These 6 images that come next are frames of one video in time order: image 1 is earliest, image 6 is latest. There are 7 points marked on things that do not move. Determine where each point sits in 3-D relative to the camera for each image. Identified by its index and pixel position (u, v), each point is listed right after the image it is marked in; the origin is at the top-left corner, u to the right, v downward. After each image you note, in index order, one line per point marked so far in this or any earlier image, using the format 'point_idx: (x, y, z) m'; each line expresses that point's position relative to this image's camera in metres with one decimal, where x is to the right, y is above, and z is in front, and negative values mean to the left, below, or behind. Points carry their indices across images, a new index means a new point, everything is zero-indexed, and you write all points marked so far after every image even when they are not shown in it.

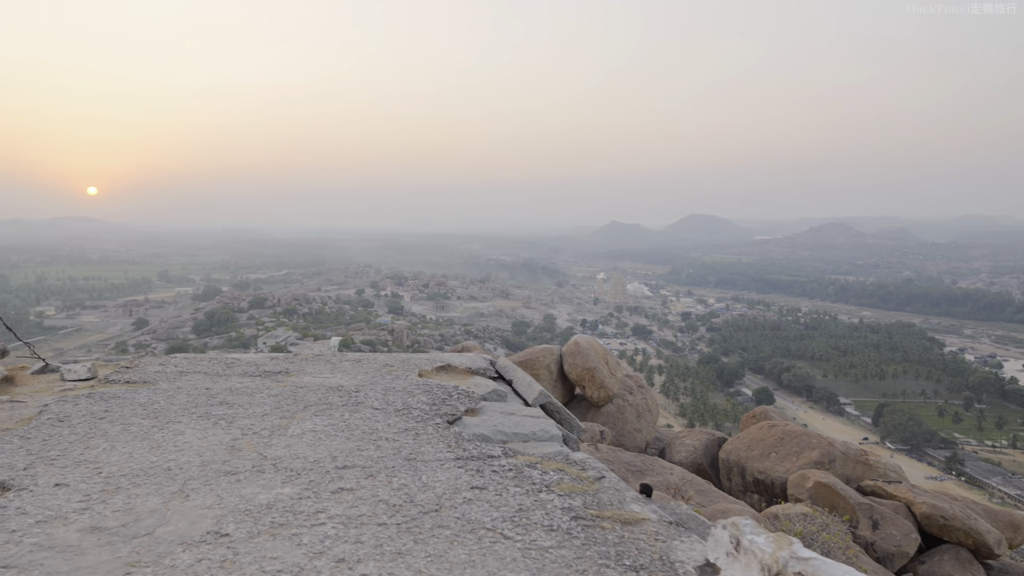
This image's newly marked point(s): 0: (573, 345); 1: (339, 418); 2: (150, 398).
0: (+1.1, -1.1, +10.8) m
1: (-1.8, -1.3, +5.3) m
2: (-3.9, -1.2, +5.4) m
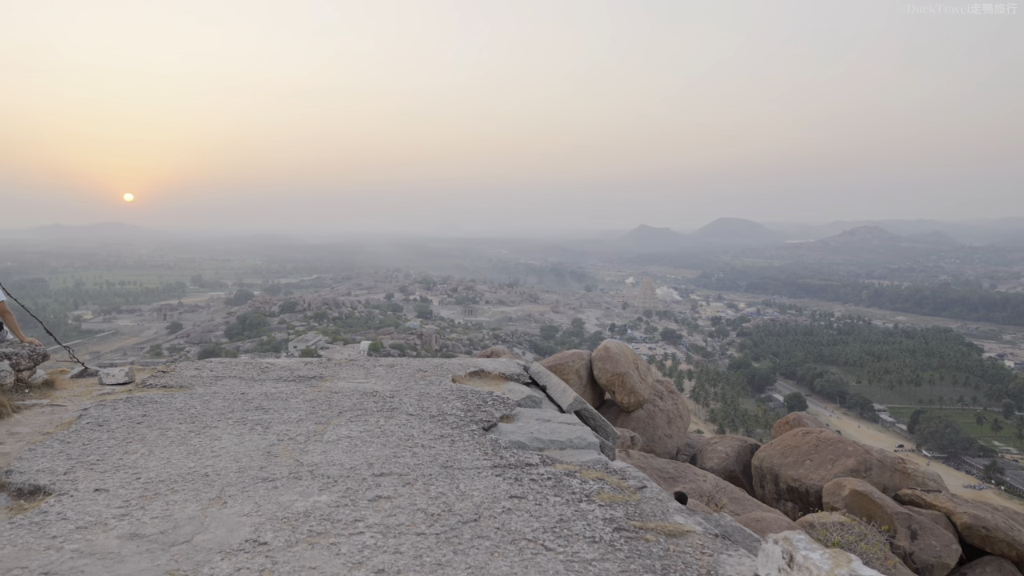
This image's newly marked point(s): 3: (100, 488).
0: (+1.8, -1.2, +10.5) m
1: (-1.4, -1.4, +5.2) m
2: (-3.5, -1.2, +5.5) m
3: (-2.9, -1.4, +3.6) m
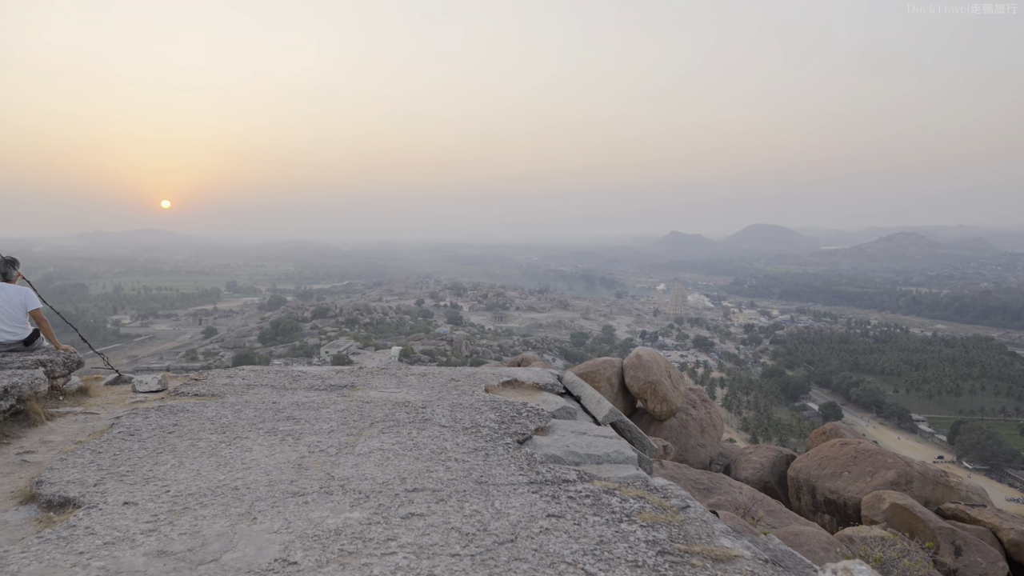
0: (+2.4, -1.4, +10.2) m
1: (-1.0, -1.4, +5.1) m
2: (-3.1, -1.3, +5.5) m
3: (-2.6, -1.5, +3.6) m
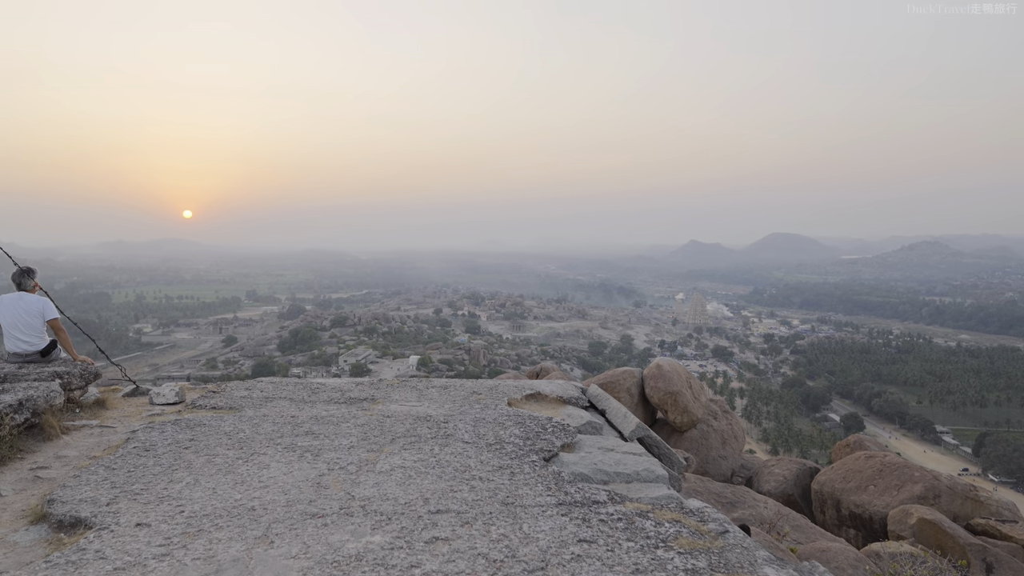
0: (+2.8, -1.6, +9.9) m
1: (-0.8, -1.6, +4.9) m
2: (-2.8, -1.4, +5.4) m
3: (-2.4, -1.5, +3.5) m
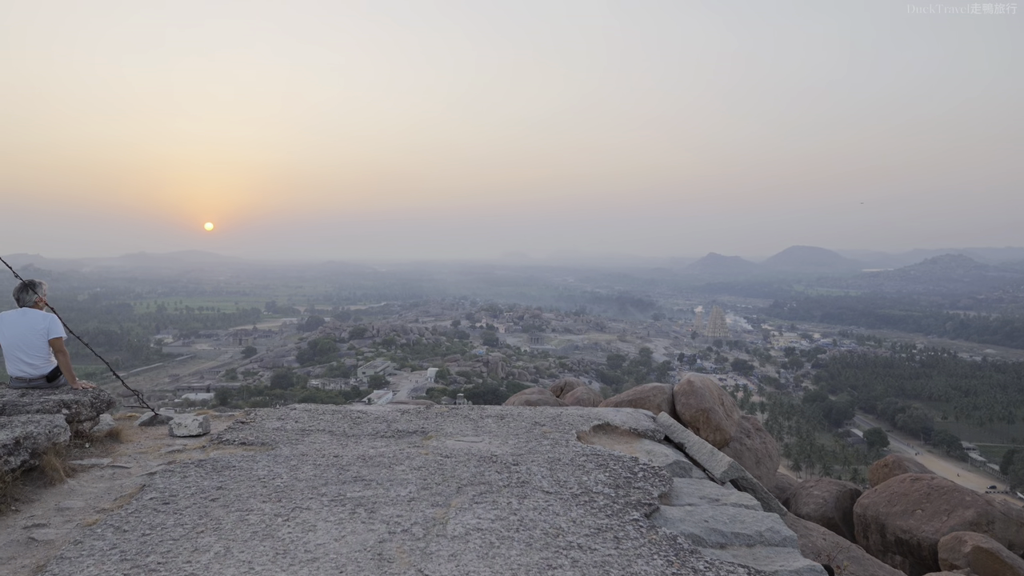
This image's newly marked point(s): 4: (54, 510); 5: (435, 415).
0: (+3.7, -1.8, +8.9) m
1: (0.0, -1.7, +4.0) m
2: (-2.1, -1.6, +4.5) m
3: (-1.7, -1.6, +2.6) m
4: (-3.4, -1.6, +3.8) m
5: (-1.0, -1.5, +6.3) m
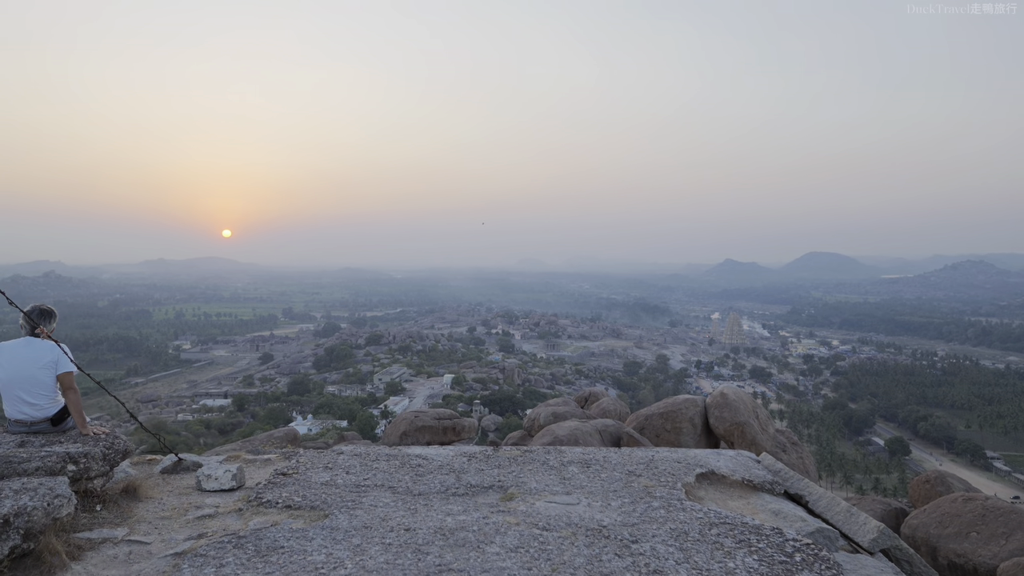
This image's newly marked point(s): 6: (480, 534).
0: (+4.7, -2.0, +7.7) m
1: (+0.8, -1.9, +2.9) m
2: (-1.2, -1.8, +3.5) m
3: (-0.9, -1.8, +1.6) m
4: (-2.5, -1.8, +2.9) m
5: (-0.1, -1.8, +5.3) m
6: (-0.2, -1.8, +3.8) m
